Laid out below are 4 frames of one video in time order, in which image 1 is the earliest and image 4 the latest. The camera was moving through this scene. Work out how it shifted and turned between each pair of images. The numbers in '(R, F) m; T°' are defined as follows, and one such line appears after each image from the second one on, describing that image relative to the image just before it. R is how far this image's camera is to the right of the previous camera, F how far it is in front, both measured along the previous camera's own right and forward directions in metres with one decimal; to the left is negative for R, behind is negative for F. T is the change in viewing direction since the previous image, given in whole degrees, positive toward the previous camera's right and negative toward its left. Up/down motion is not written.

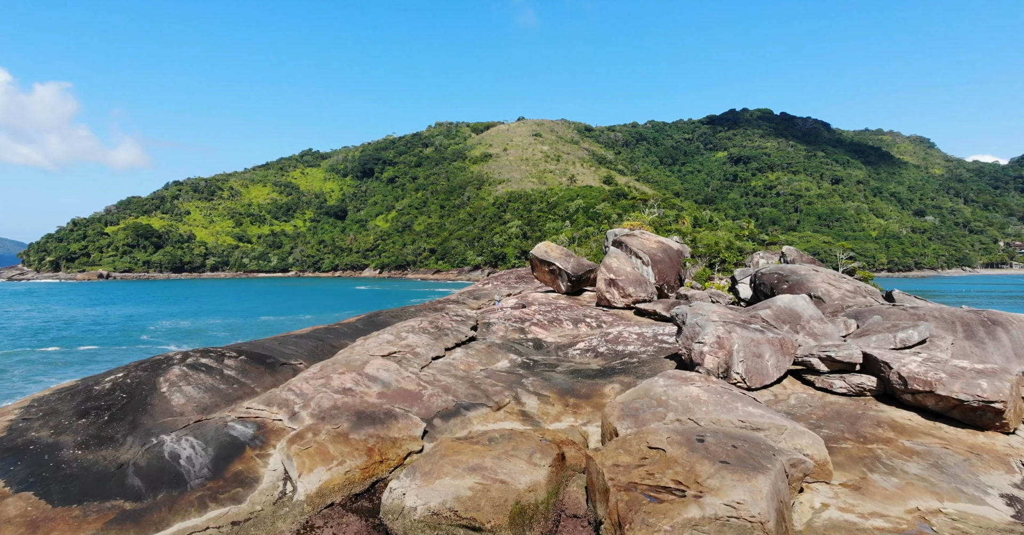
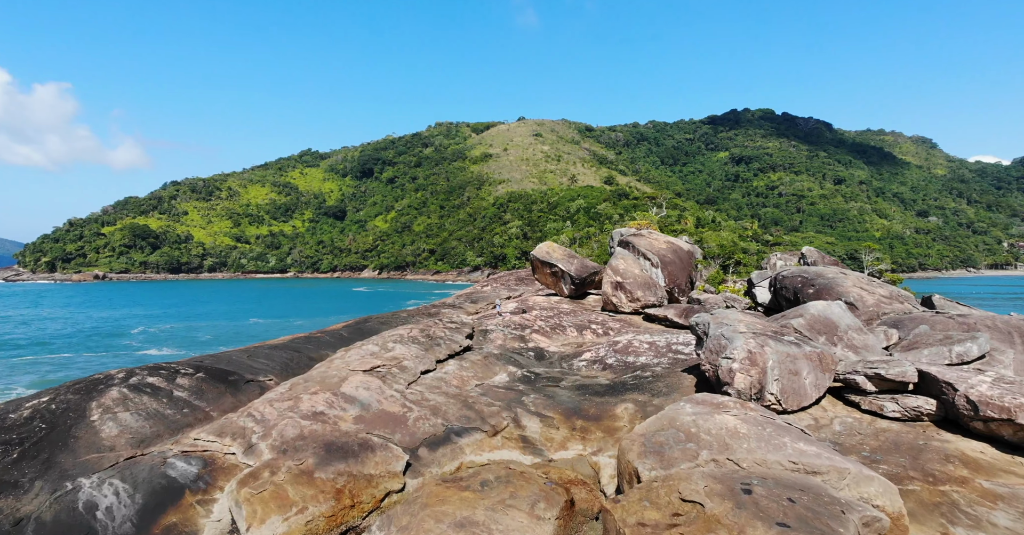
(0.0, +1.6) m; 0°
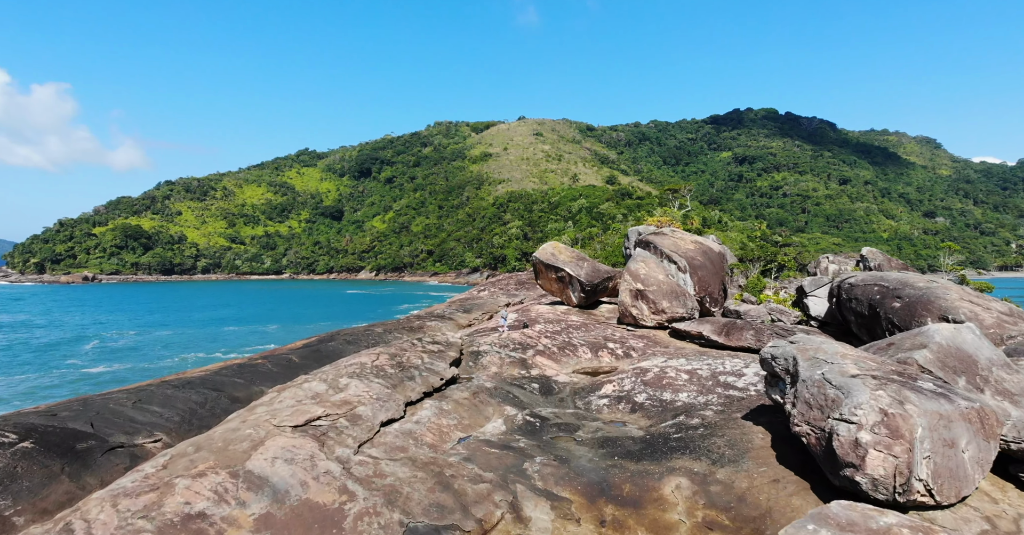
(0.0, +3.8) m; 0°
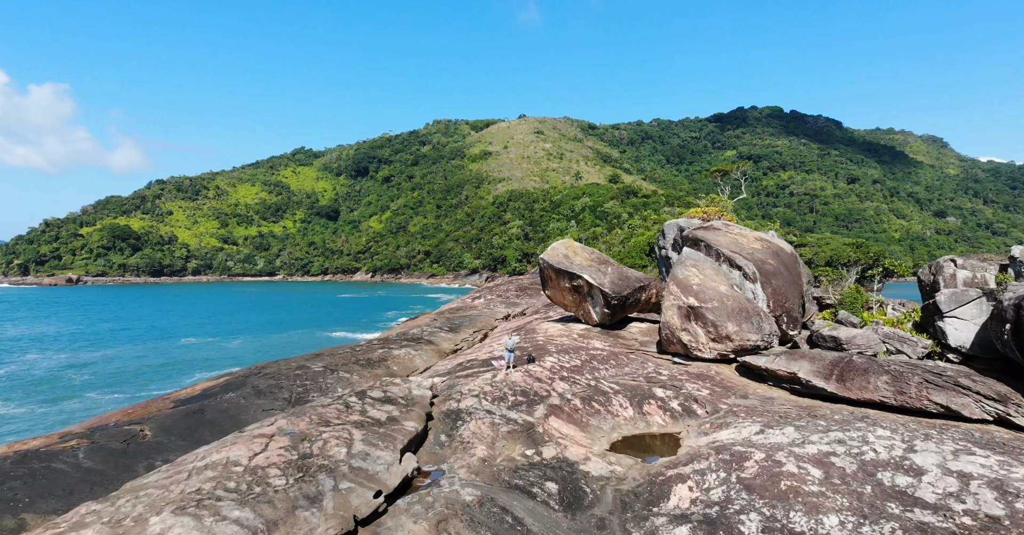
(0.0, +5.5) m; 0°
